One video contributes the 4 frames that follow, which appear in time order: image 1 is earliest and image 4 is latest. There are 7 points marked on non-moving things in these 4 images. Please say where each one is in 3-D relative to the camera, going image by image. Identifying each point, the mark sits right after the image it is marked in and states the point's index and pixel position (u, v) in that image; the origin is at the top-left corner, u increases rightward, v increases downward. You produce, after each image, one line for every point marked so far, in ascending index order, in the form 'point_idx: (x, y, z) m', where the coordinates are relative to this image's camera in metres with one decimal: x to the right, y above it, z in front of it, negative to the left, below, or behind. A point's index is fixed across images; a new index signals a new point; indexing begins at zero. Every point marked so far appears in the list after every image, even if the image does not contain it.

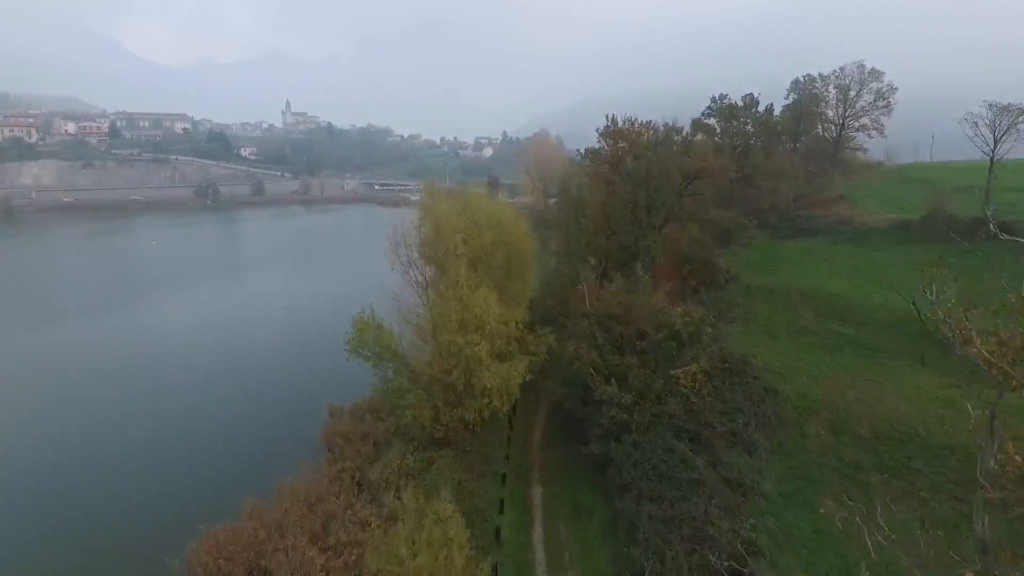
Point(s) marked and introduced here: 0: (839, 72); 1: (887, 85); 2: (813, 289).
0: (+8.2, +5.4, +15.4) m
1: (+9.0, +4.9, +14.6) m
2: (+3.9, 0.0, +7.9) m
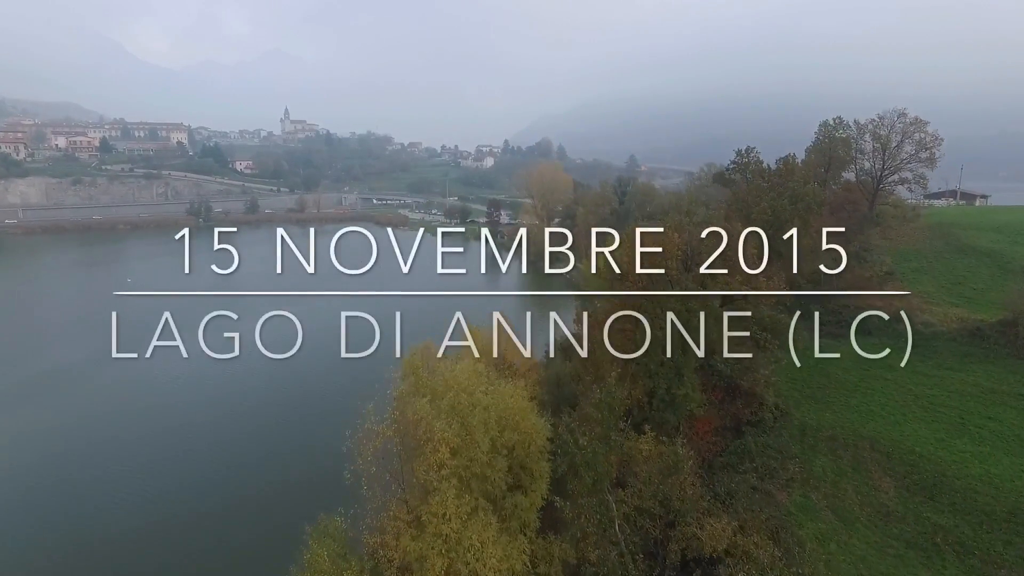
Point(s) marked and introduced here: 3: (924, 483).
0: (+8.3, +3.8, +13.9) m
1: (+9.0, +3.3, +13.2) m
2: (+3.9, -1.6, +6.4) m
3: (+3.9, -1.8, +5.8) m
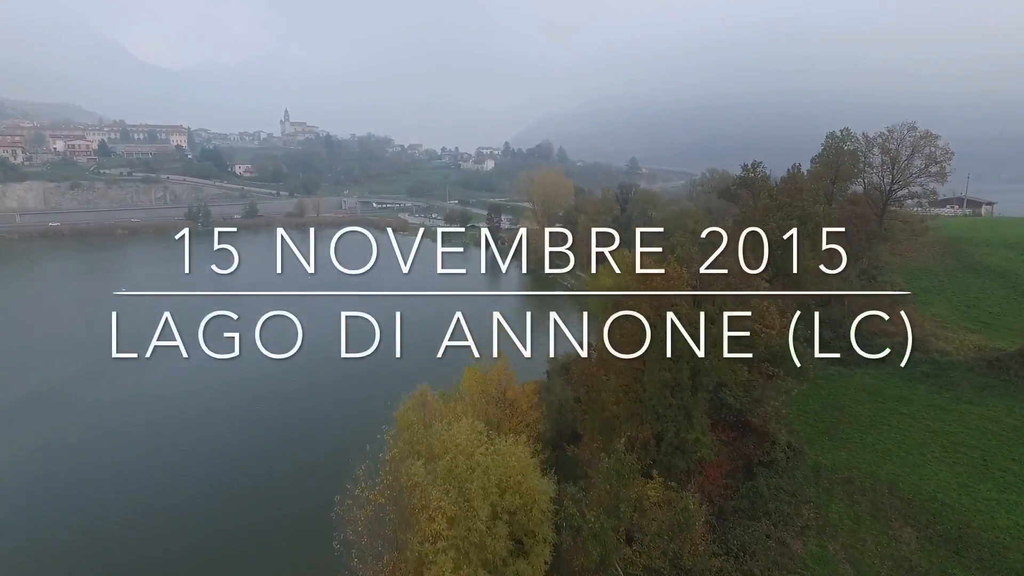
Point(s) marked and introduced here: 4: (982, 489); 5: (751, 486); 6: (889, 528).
0: (+8.3, +3.5, +13.6) m
1: (+9.0, +2.9, +12.9) m
2: (+3.9, -2.0, +6.1) m
3: (+3.9, -2.2, +5.5) m
4: (+4.5, -1.9, +5.9) m
5: (+2.5, -2.1, +6.5) m
6: (+3.5, -2.2, +5.7) m
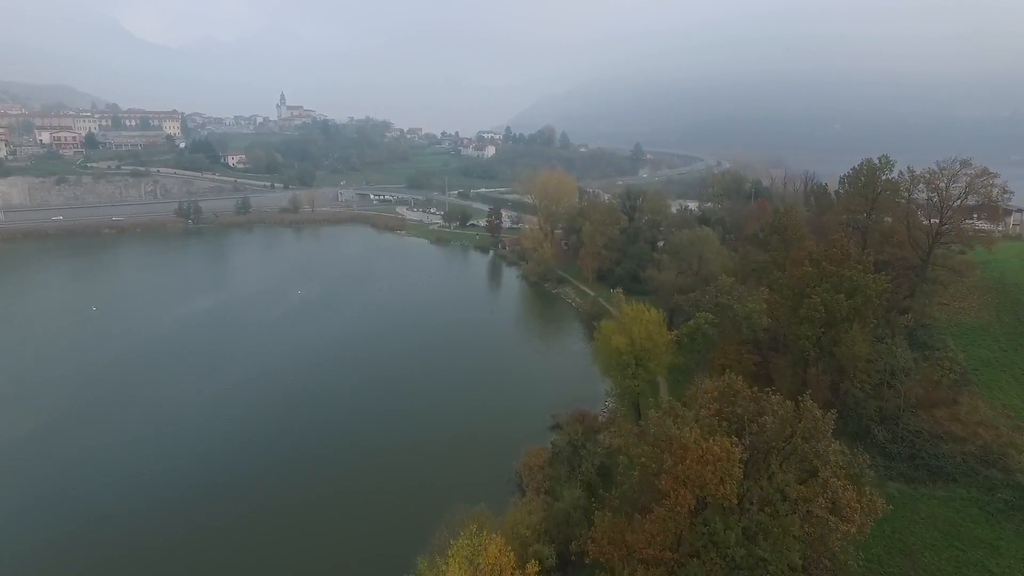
0: (+8.3, +2.4, +12.0) m
1: (+9.0, +1.8, +11.3) m
2: (+3.9, -3.3, +4.8) m
3: (+3.9, -3.6, +4.1) m
4: (+4.5, -3.3, +4.6) m
5: (+2.5, -3.4, +5.1) m
6: (+3.5, -3.6, +4.4) m
